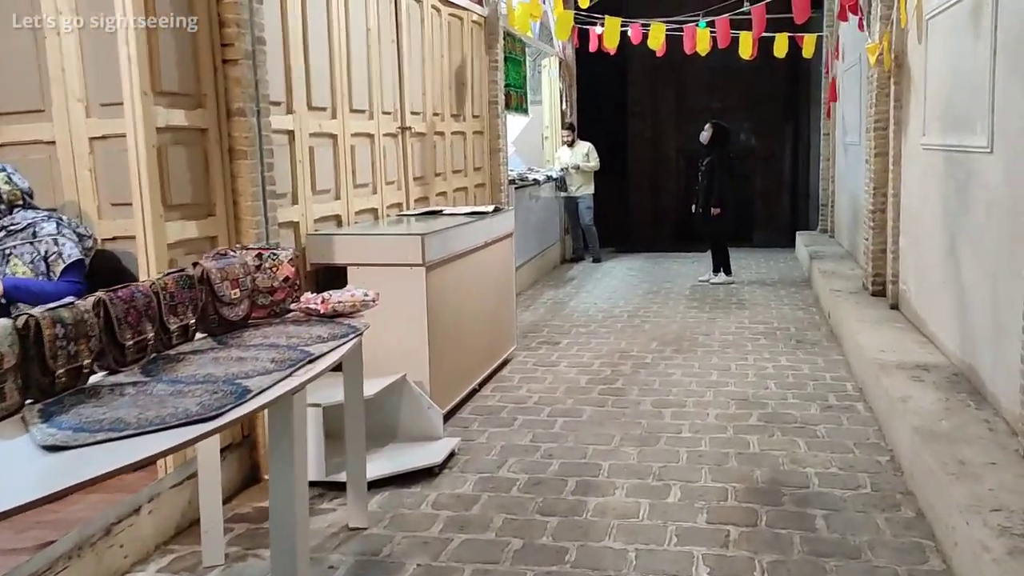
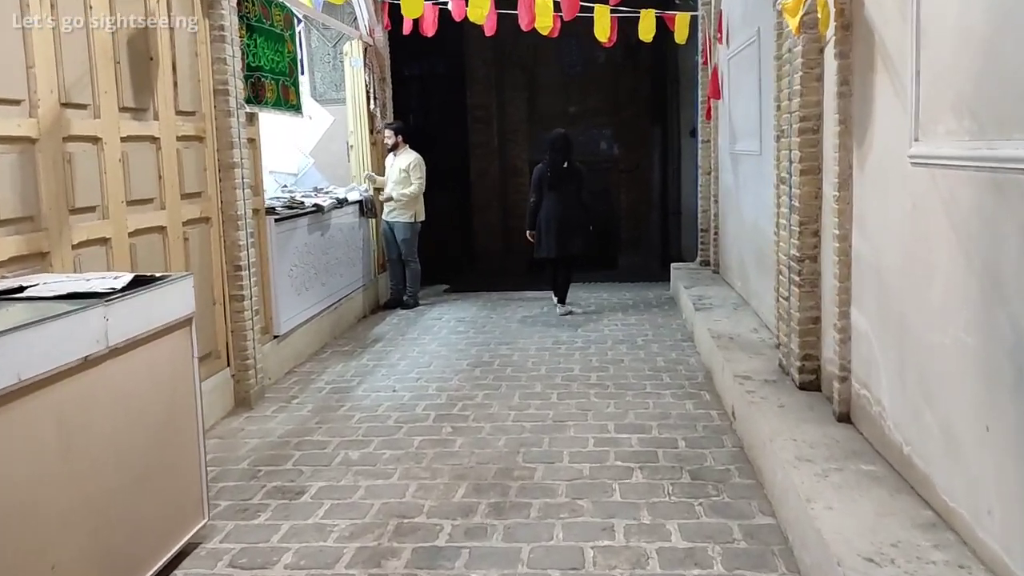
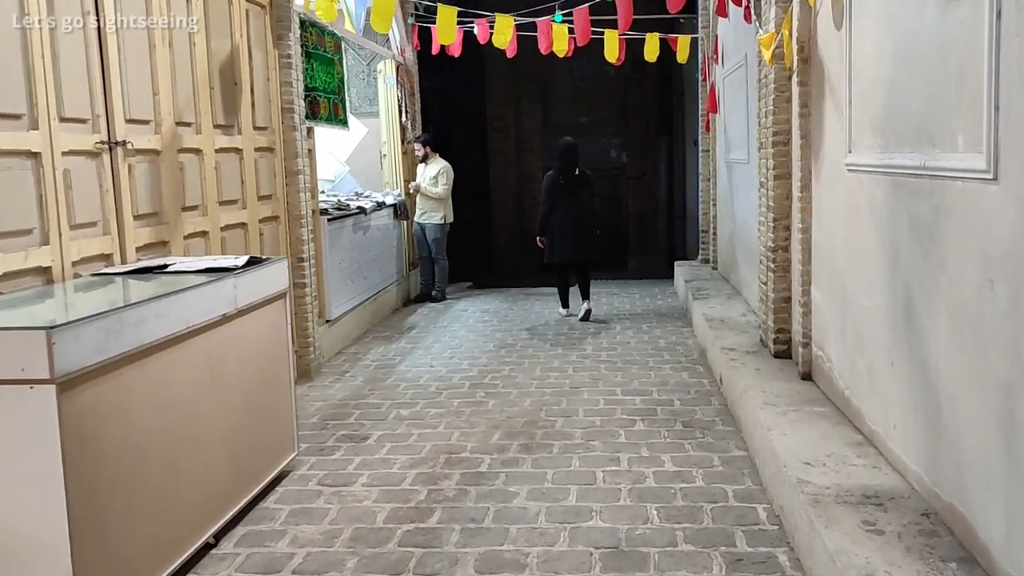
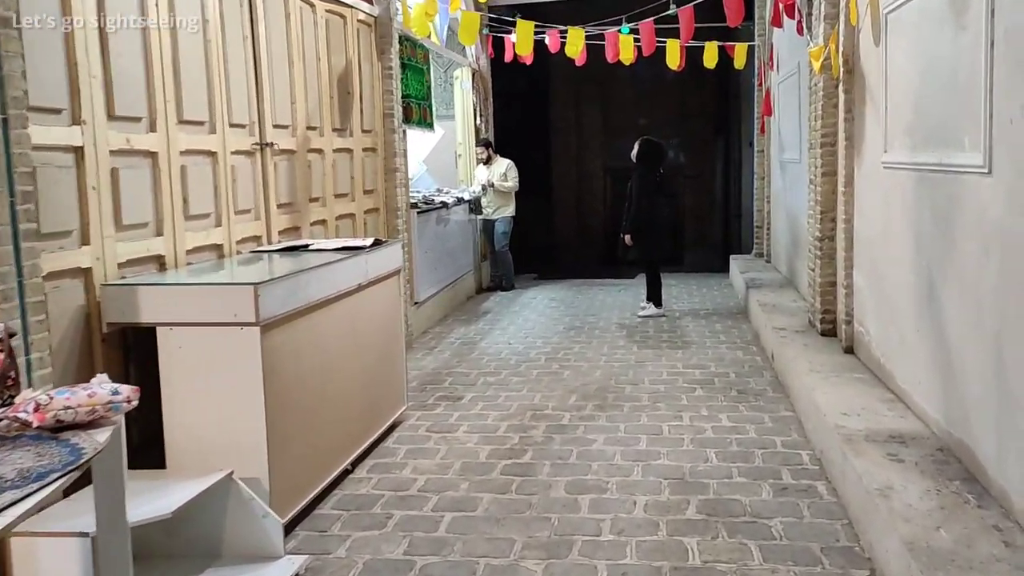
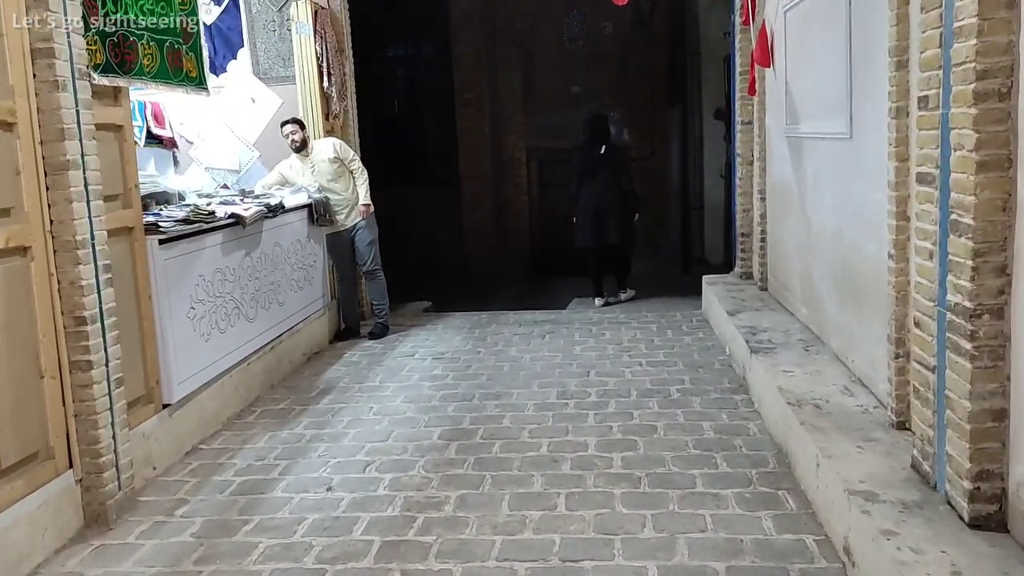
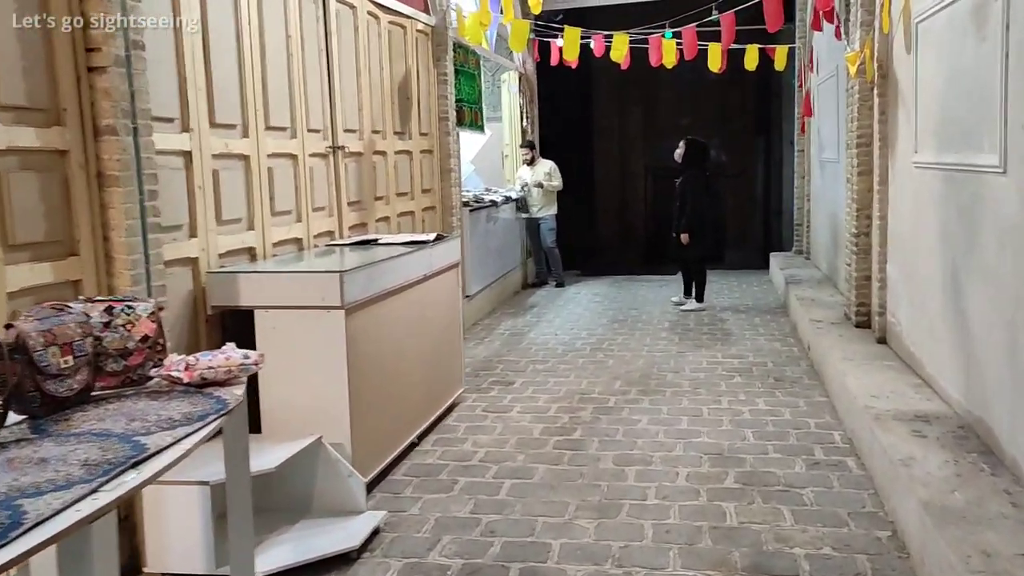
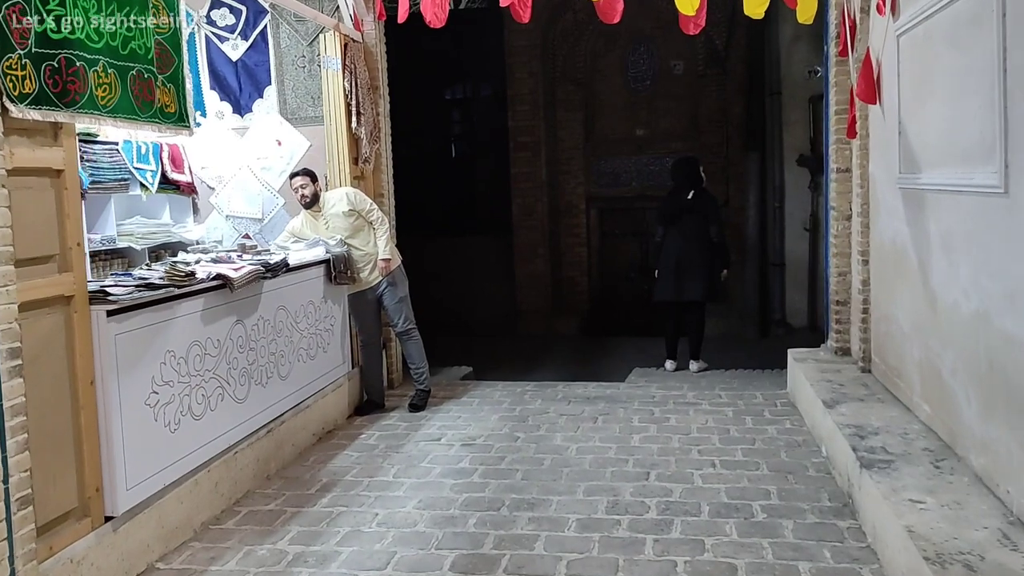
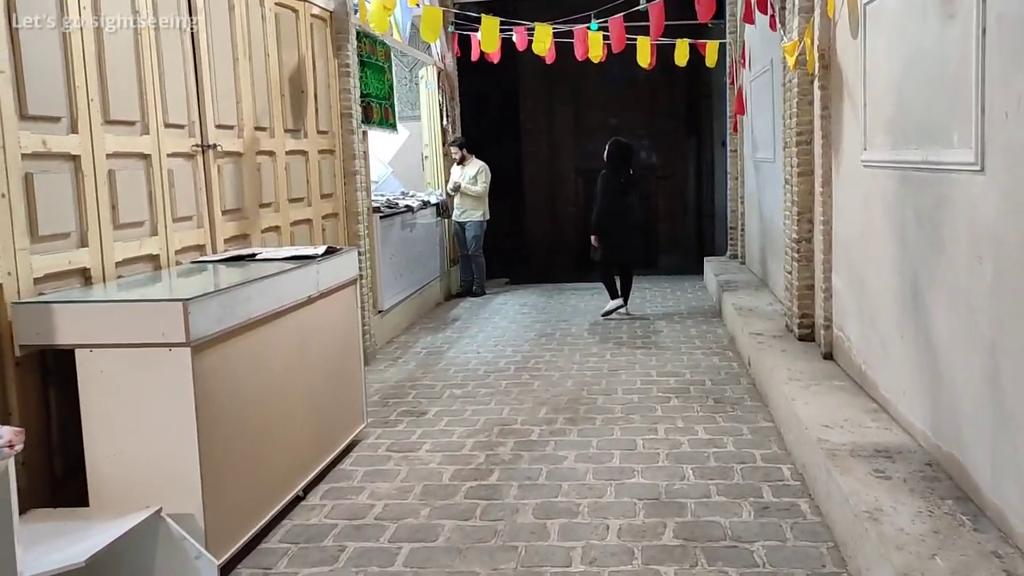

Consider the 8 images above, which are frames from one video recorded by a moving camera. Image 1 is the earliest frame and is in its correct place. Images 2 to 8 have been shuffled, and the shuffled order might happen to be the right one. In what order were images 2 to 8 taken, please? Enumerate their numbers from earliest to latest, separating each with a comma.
6, 4, 8, 3, 2, 5, 7
